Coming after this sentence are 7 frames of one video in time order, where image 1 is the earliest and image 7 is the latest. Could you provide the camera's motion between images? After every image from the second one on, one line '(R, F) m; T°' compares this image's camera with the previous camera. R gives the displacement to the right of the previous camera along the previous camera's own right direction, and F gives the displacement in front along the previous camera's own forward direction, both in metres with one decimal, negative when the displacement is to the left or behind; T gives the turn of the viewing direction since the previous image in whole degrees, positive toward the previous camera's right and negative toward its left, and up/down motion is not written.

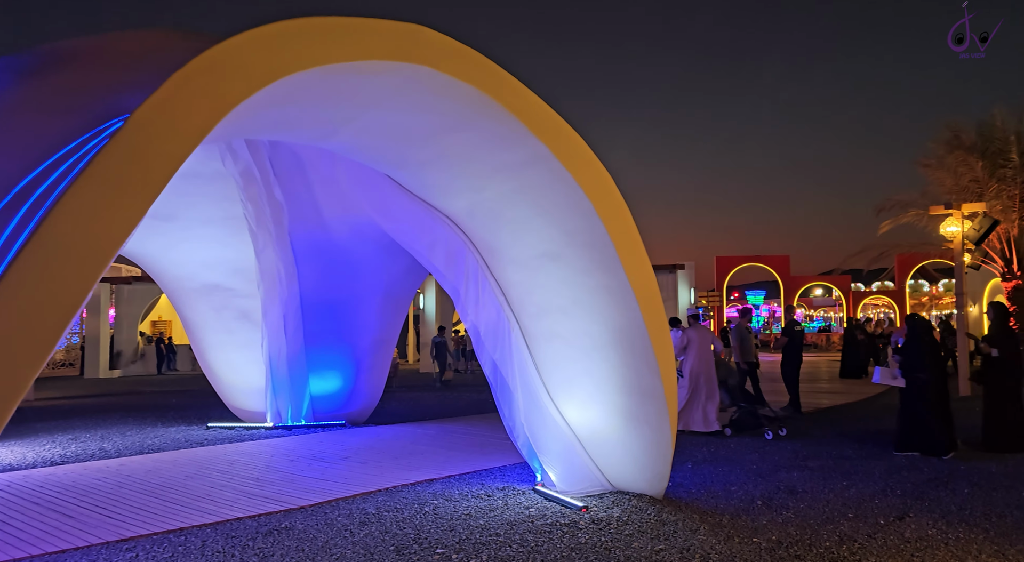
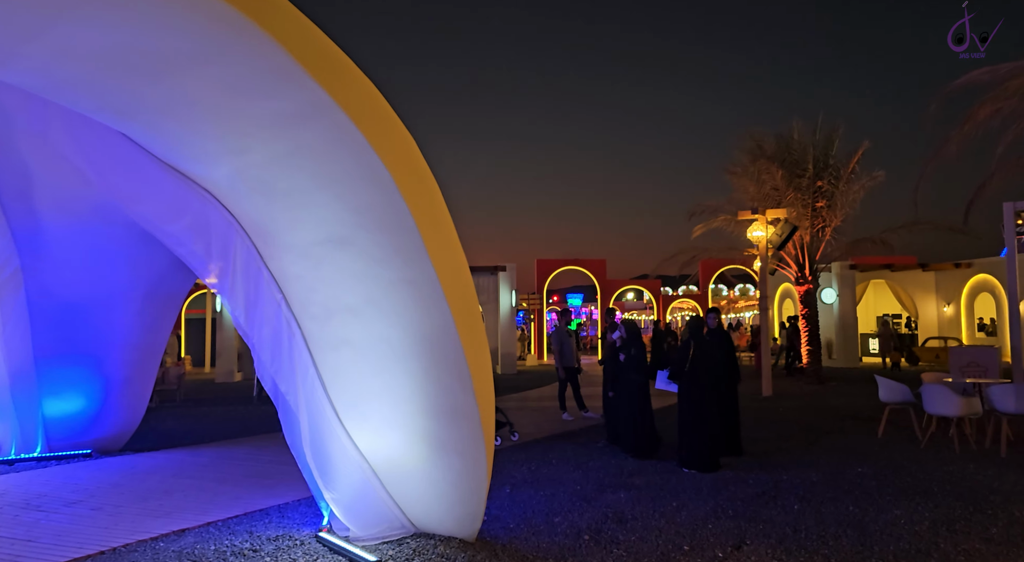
(+0.3, +1.2) m; +15°
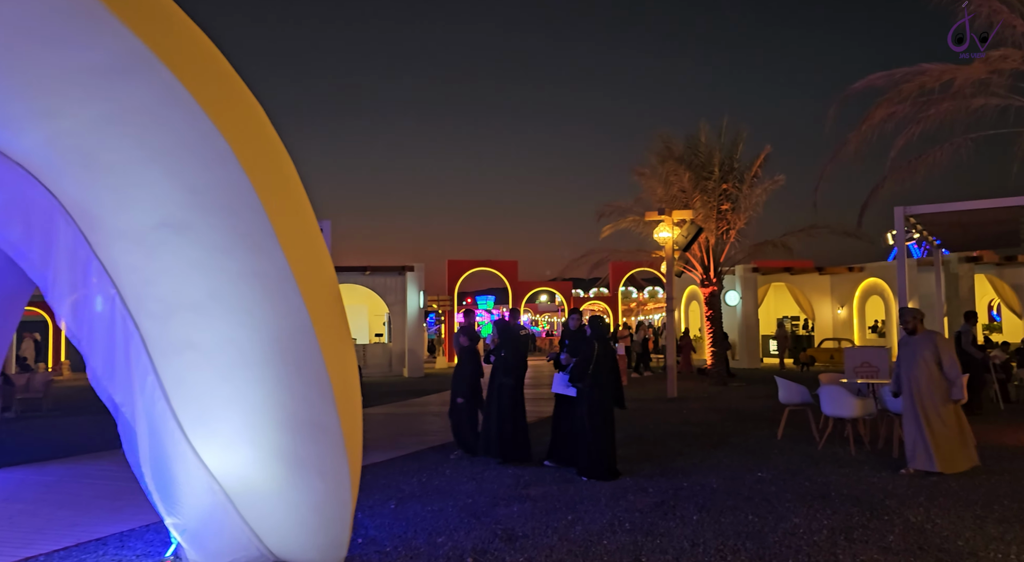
(+0.3, +0.5) m; +7°
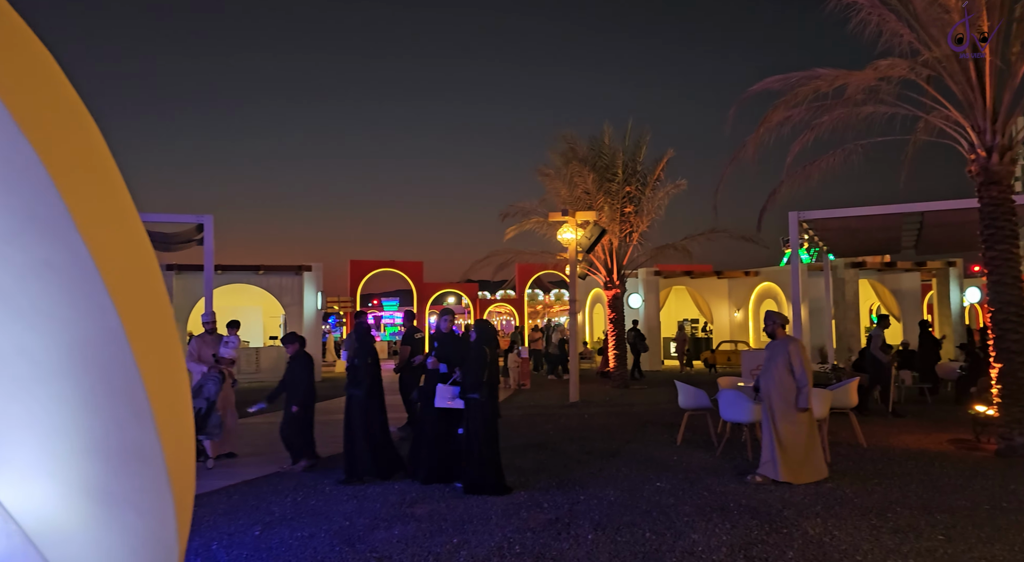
(+0.2, +0.5) m; +8°
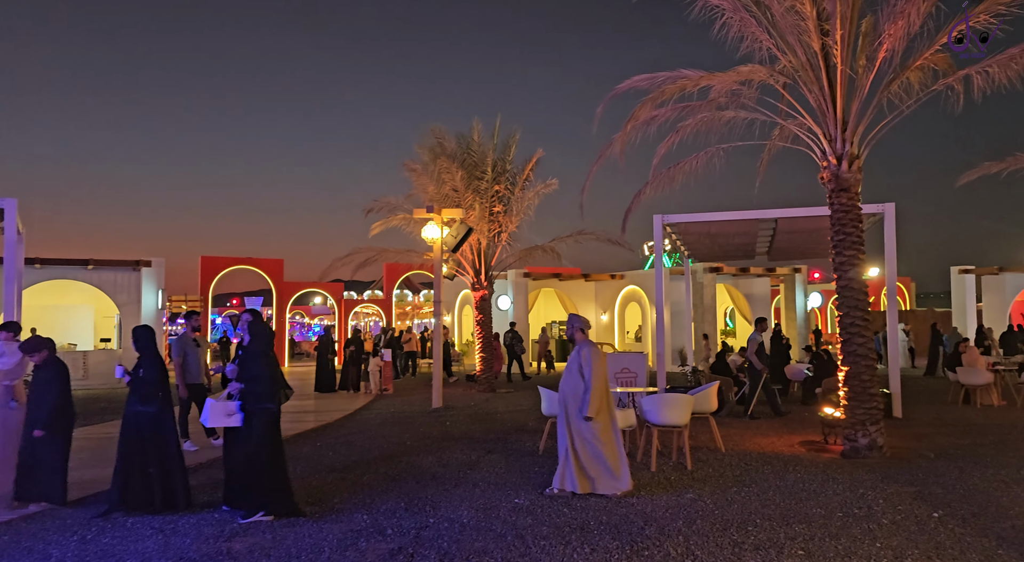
(+0.2, +0.6) m; +11°
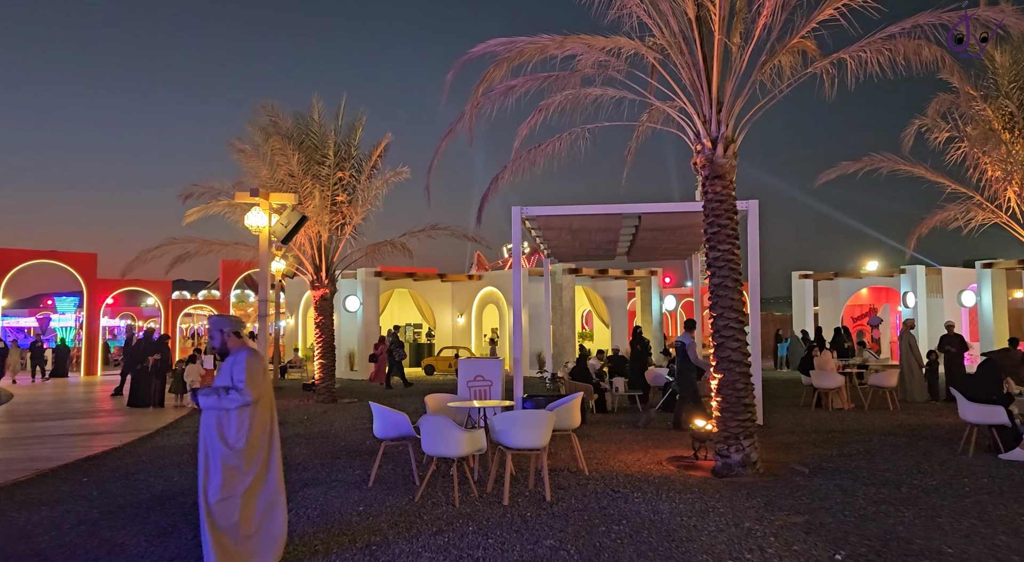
(+0.3, +1.3) m; +12°
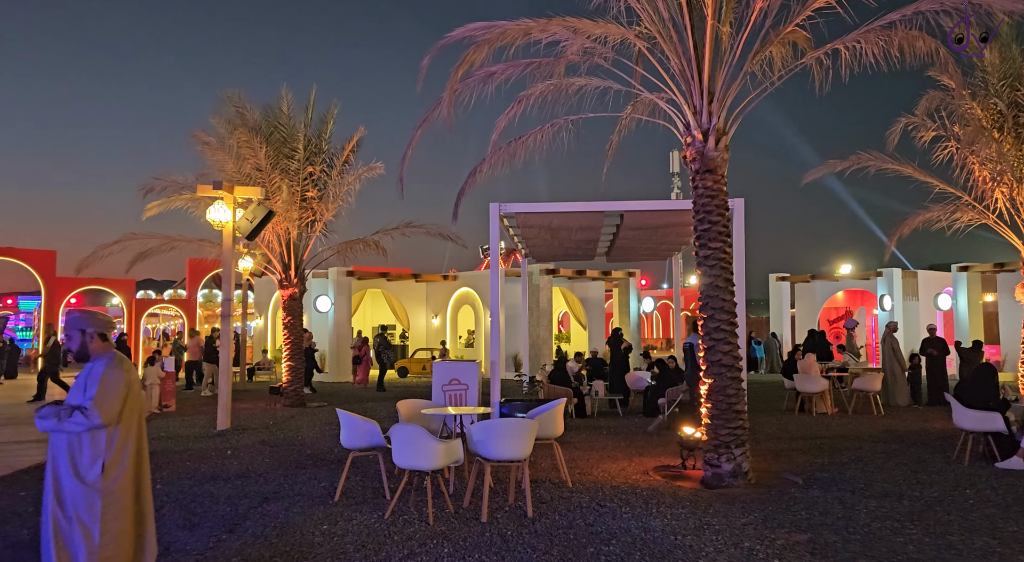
(0.0, +0.4) m; +2°
